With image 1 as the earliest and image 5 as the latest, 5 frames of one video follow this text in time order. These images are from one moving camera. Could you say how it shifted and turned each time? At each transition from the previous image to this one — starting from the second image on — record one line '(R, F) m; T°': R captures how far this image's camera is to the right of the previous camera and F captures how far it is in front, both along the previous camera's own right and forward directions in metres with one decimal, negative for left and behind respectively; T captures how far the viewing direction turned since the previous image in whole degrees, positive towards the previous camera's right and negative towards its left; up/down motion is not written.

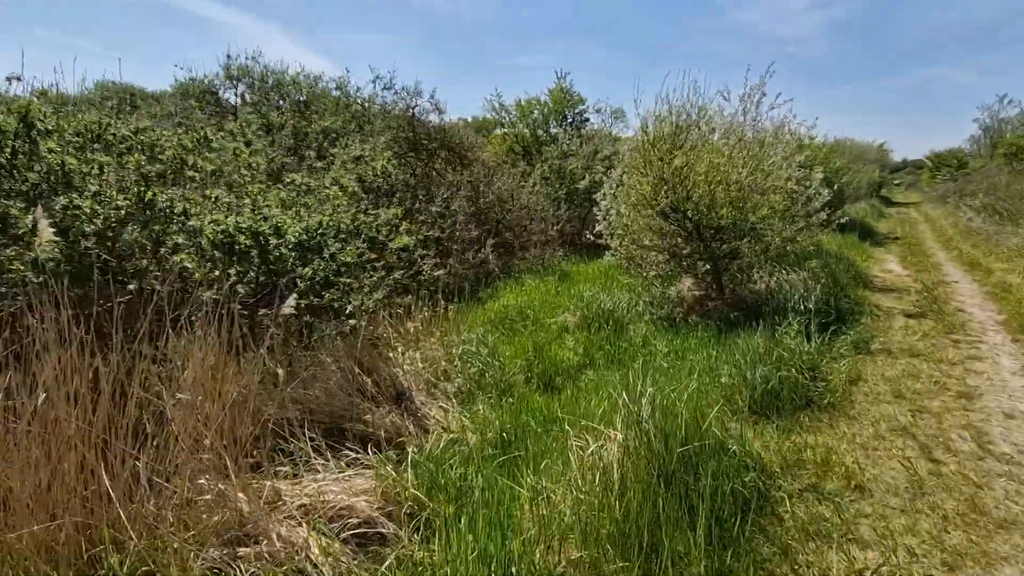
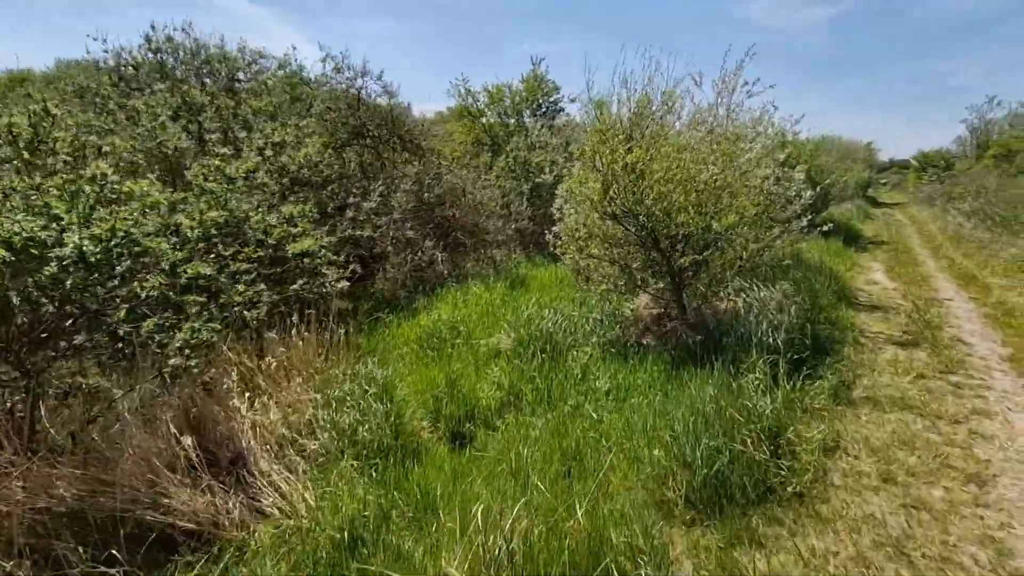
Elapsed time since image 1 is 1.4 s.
(+0.7, +1.0) m; +1°
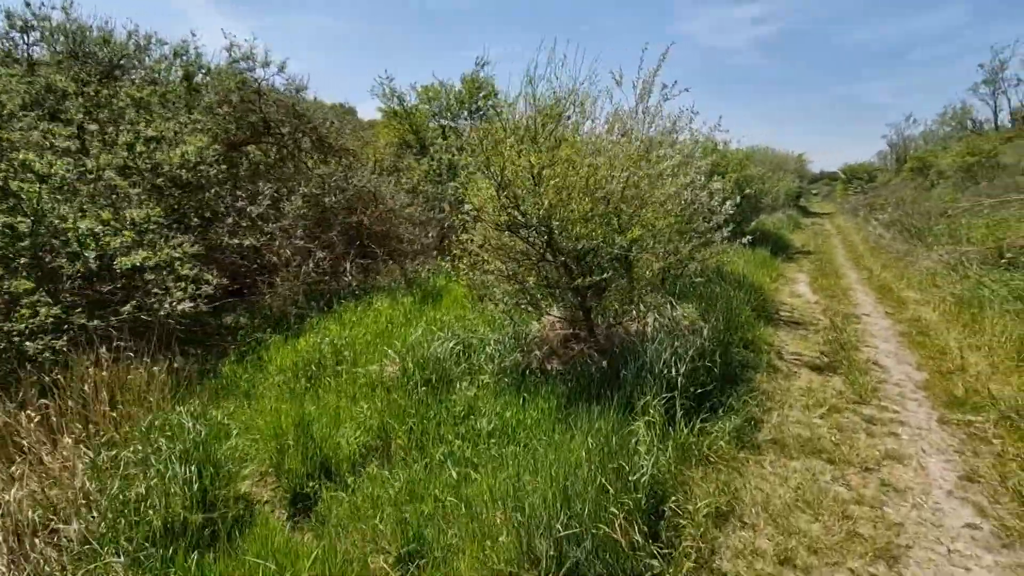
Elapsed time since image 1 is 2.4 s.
(+0.7, +0.6) m; +5°
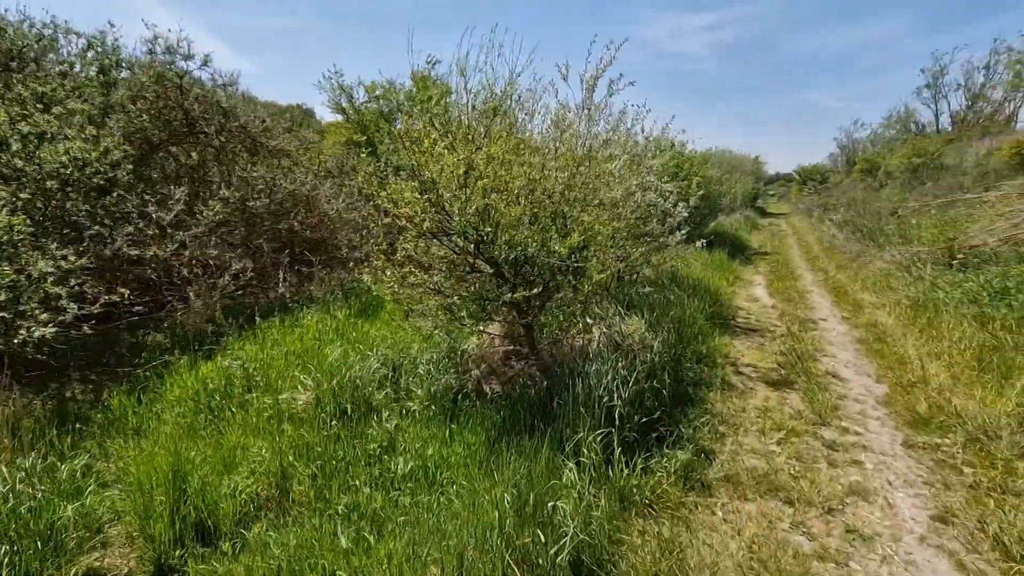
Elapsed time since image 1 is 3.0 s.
(+0.3, +0.5) m; +4°
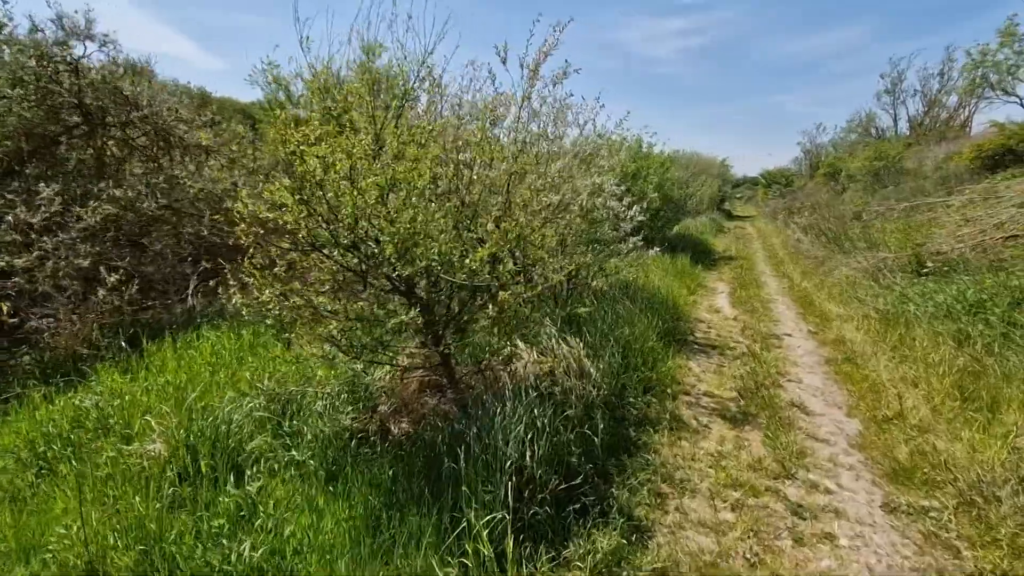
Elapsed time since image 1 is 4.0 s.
(+0.5, +0.7) m; +3°
